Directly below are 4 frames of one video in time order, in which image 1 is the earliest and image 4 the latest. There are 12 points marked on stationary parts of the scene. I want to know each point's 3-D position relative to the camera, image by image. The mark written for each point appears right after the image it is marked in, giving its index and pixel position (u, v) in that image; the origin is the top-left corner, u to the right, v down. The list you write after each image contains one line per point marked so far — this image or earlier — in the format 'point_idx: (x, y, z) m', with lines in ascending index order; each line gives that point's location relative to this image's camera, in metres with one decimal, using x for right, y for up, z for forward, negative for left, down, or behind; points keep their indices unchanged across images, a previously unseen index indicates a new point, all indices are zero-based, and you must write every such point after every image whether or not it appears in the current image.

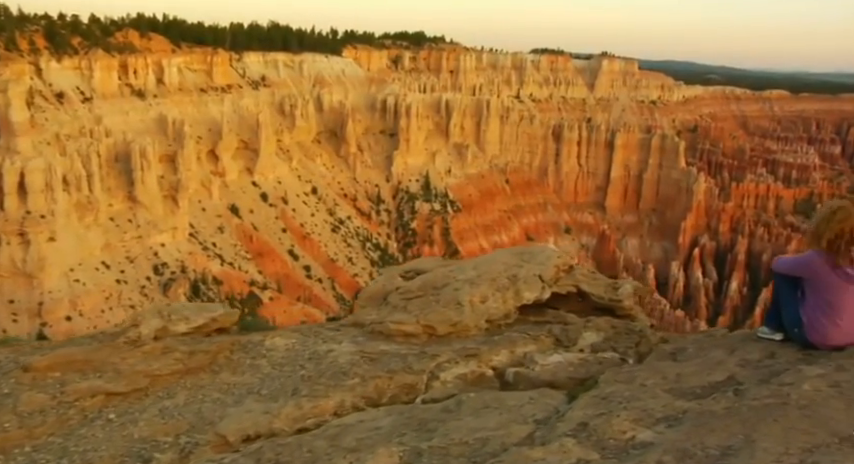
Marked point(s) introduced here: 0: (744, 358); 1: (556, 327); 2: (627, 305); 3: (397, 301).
0: (+2.6, -1.0, +5.3) m
1: (+1.5, -1.1, +7.4) m
2: (+2.5, -0.9, +8.2) m
3: (-0.3, -0.8, +7.4) m
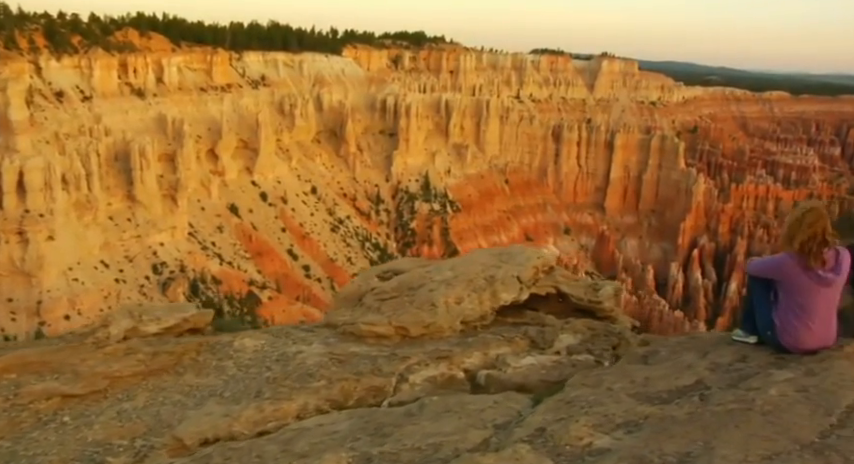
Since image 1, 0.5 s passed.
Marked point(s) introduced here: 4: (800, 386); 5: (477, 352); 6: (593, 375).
0: (+2.3, -1.0, +5.2) m
1: (+1.2, -1.1, +7.3) m
2: (+2.2, -0.9, +8.1) m
3: (-0.6, -0.8, +7.3) m
4: (+2.5, -1.0, +4.4) m
5: (+0.5, -1.2, +6.5) m
6: (+1.3, -1.2, +5.3) m
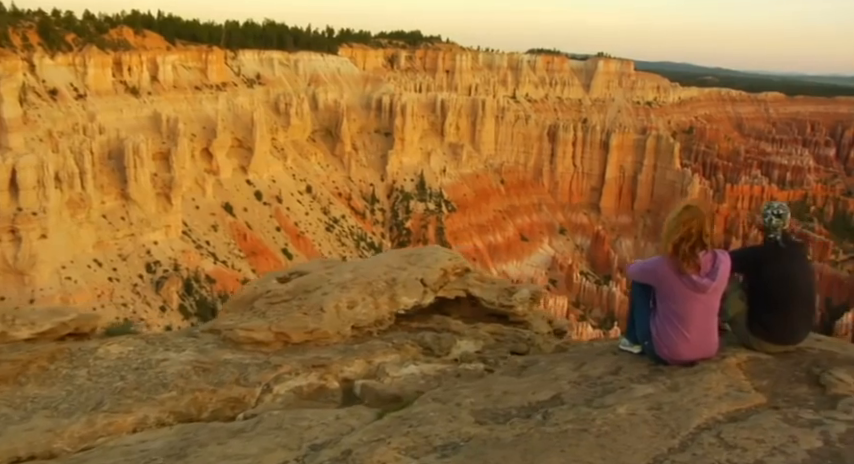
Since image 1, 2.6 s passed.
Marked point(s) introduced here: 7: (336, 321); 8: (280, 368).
0: (+1.2, -1.0, +4.8) m
1: (0.0, -1.1, +6.9) m
2: (+1.1, -0.9, +7.7) m
3: (-1.8, -0.8, +6.9) m
4: (+1.4, -1.0, +4.0) m
5: (-0.6, -1.2, +6.1) m
6: (+0.2, -1.2, +4.9) m
7: (-0.9, -0.9, +6.6) m
8: (-1.3, -1.2, +5.8) m
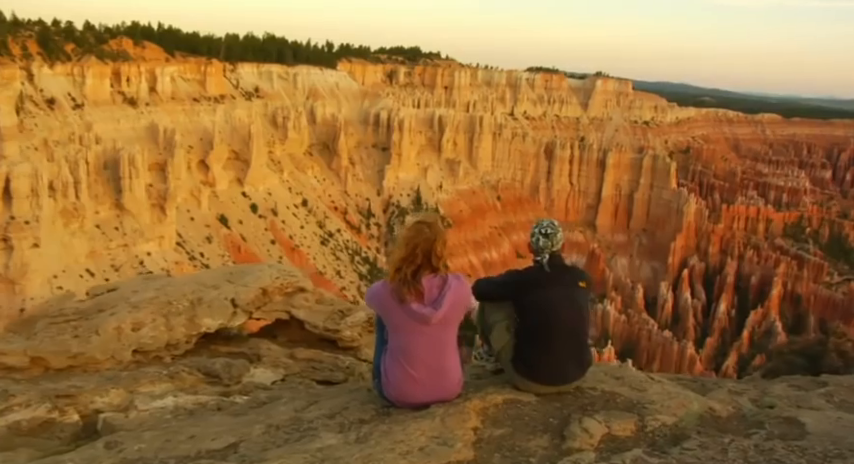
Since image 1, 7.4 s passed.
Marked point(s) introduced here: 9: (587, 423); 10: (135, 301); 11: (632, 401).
0: (-0.8, -1.1, +4.1) m
1: (-1.9, -1.2, +6.2) m
2: (-0.8, -1.1, +7.0) m
3: (-3.7, -0.9, +6.2) m
4: (-0.5, -1.1, +3.3) m
5: (-2.6, -1.3, +5.4) m
6: (-1.7, -1.3, +4.2) m
7: (-2.8, -1.0, +5.9) m
8: (-3.2, -1.3, +5.1) m
9: (+1.0, -1.1, +3.9) m
10: (-2.9, -0.7, +6.5) m
11: (+1.4, -1.1, +4.4) m
